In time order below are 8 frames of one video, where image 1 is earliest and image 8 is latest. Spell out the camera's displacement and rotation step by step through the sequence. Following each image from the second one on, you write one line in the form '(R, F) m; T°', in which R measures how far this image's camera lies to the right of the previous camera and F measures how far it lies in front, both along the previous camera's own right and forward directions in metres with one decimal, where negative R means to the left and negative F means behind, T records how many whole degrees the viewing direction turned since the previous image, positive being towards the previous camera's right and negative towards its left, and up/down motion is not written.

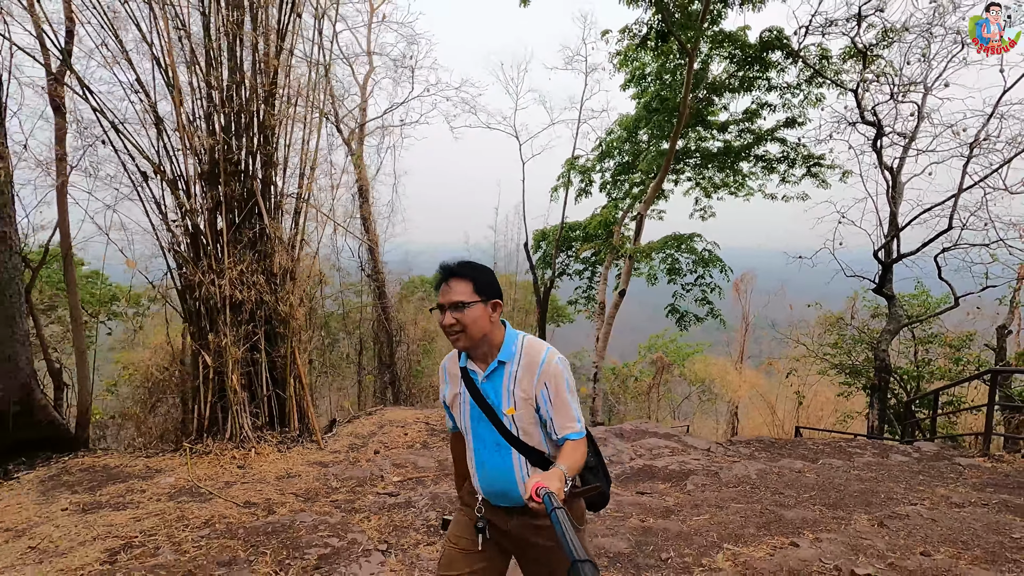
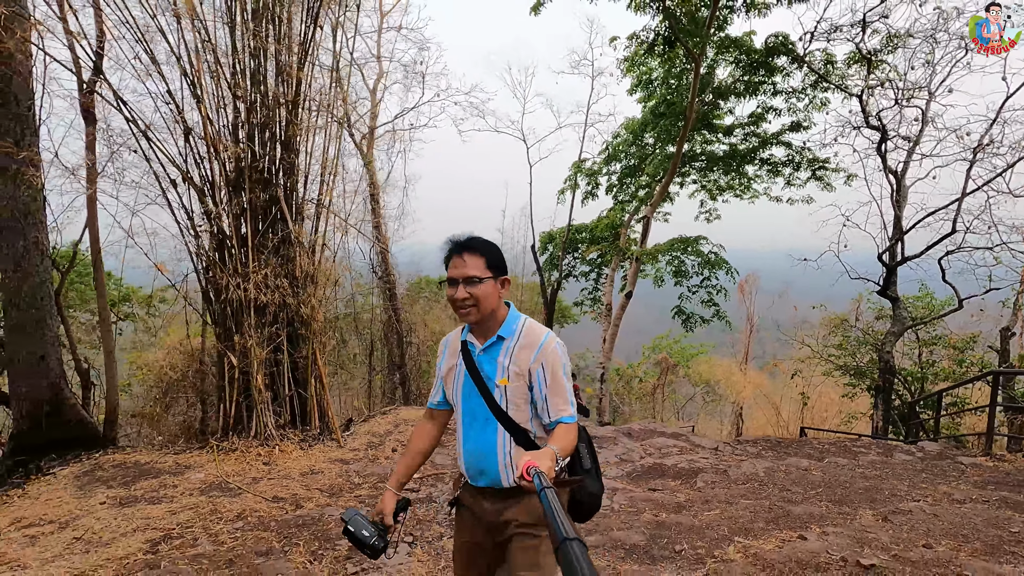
(-0.1, -0.1) m; 0°
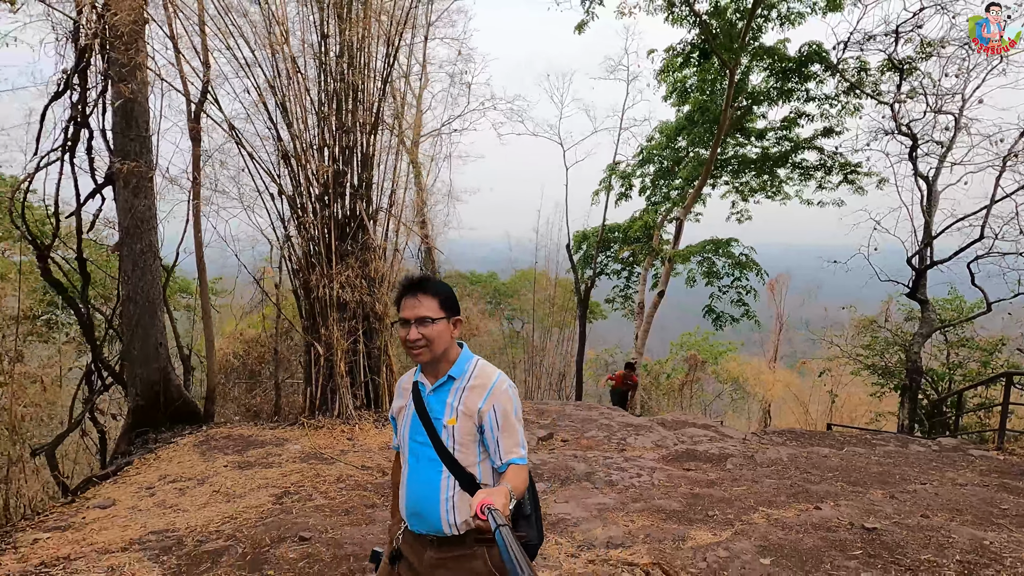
(-0.2, -0.5) m; -3°
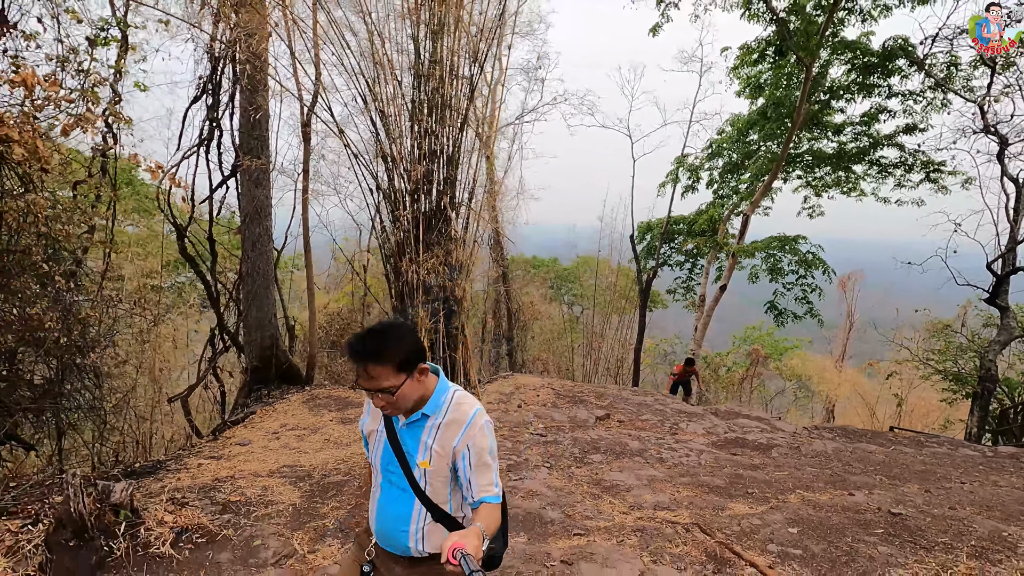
(-0.1, -0.4) m; -6°
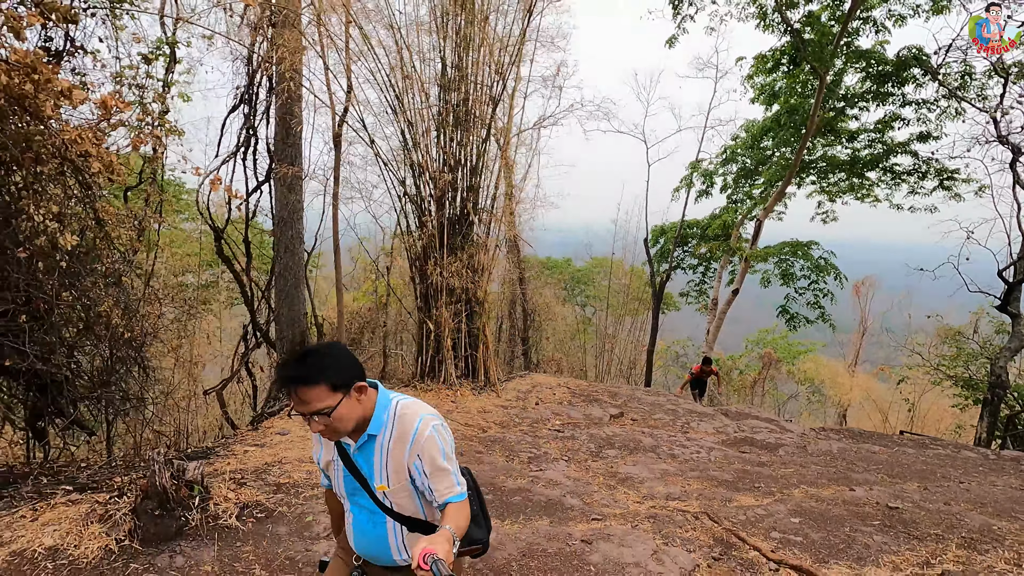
(-0.1, -0.2) m; -1°
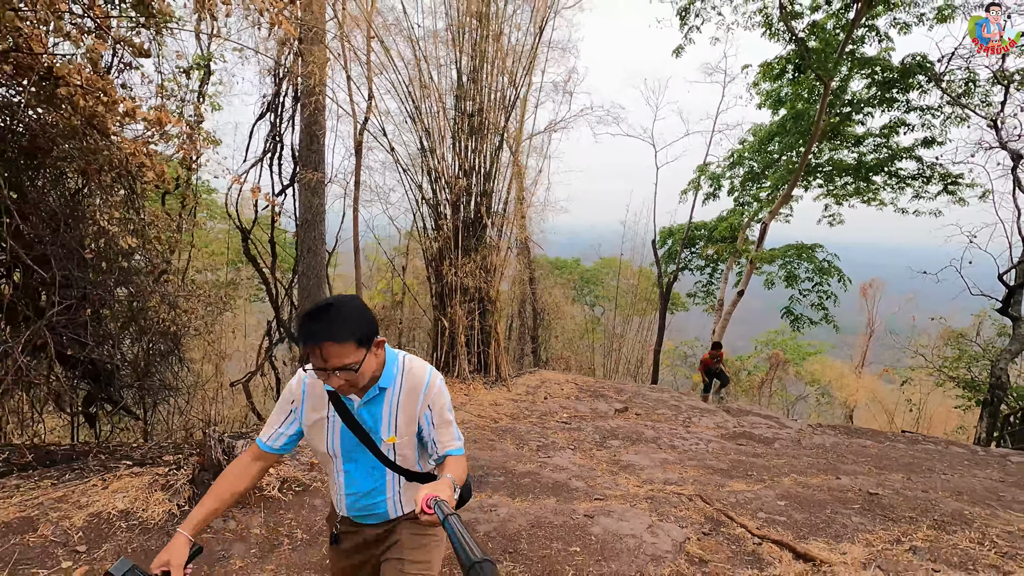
(0.0, -0.3) m; -1°
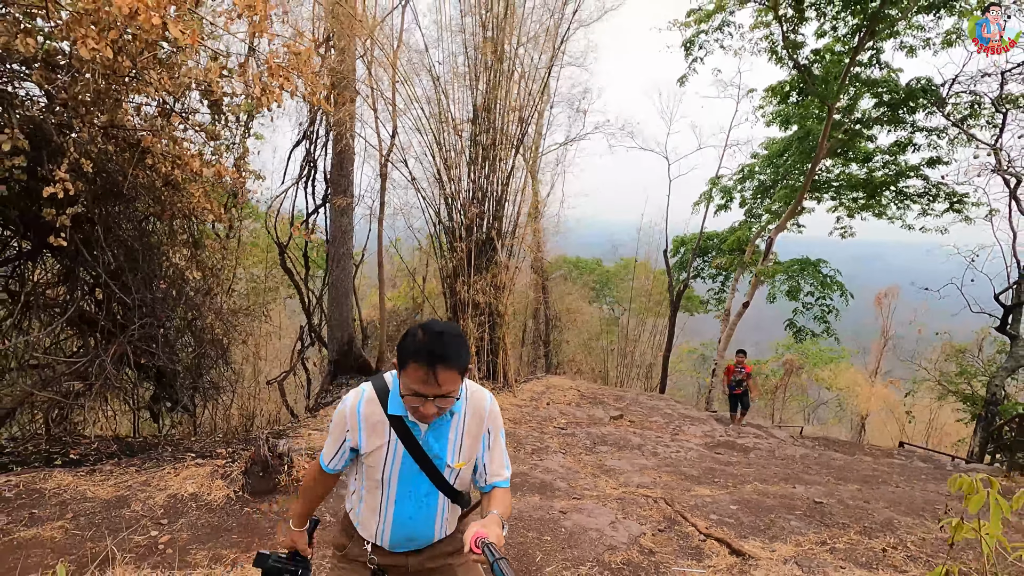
(+0.2, -0.5) m; -3°
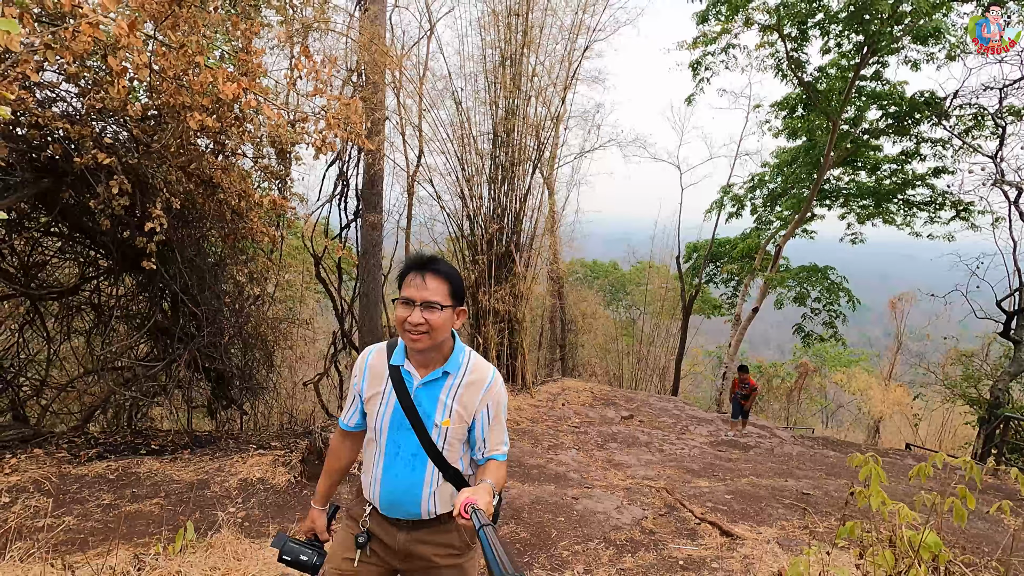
(0.0, -0.5) m; -2°
